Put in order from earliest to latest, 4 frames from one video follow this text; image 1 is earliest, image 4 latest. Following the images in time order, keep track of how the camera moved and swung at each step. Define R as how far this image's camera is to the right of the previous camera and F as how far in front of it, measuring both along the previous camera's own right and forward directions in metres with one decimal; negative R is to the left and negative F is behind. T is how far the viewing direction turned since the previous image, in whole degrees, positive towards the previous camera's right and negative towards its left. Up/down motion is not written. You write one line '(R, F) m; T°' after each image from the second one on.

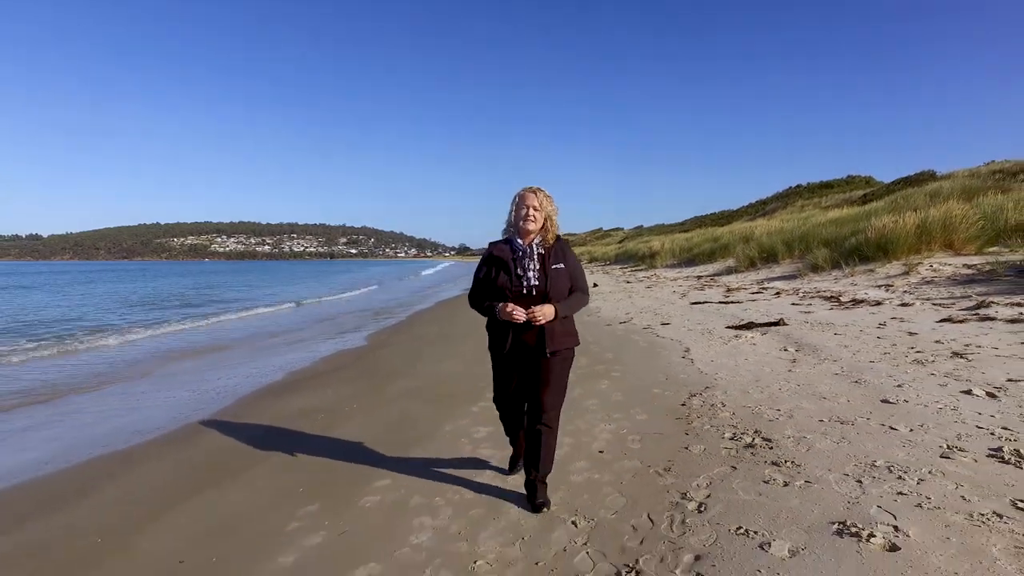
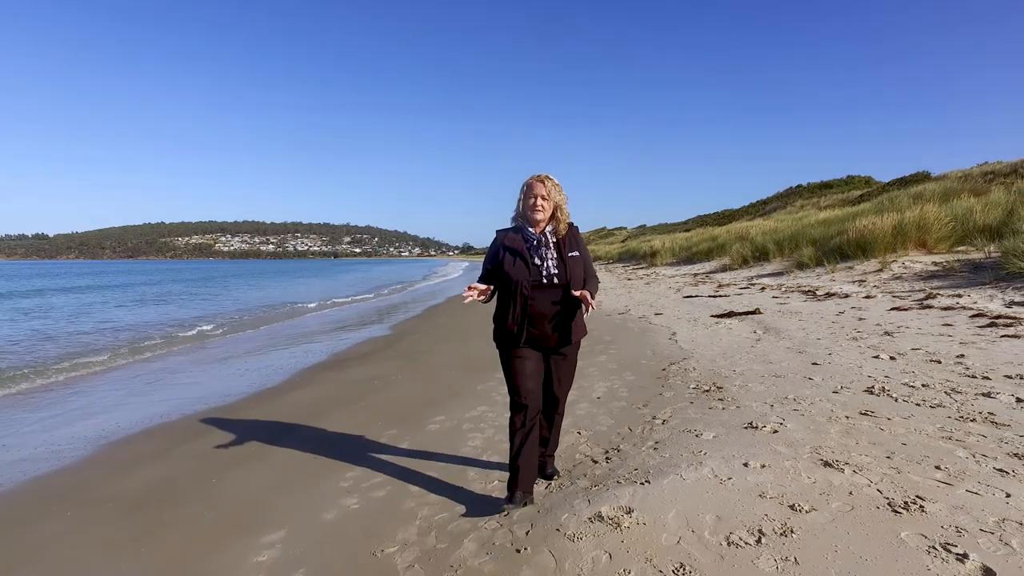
(-0.1, -1.2) m; 0°
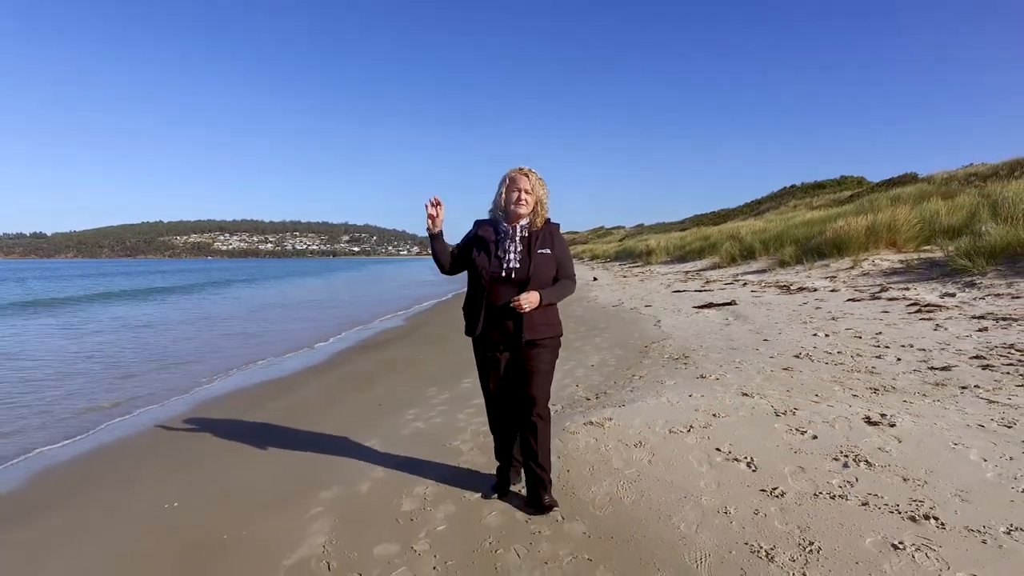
(-0.1, -1.2) m; 0°
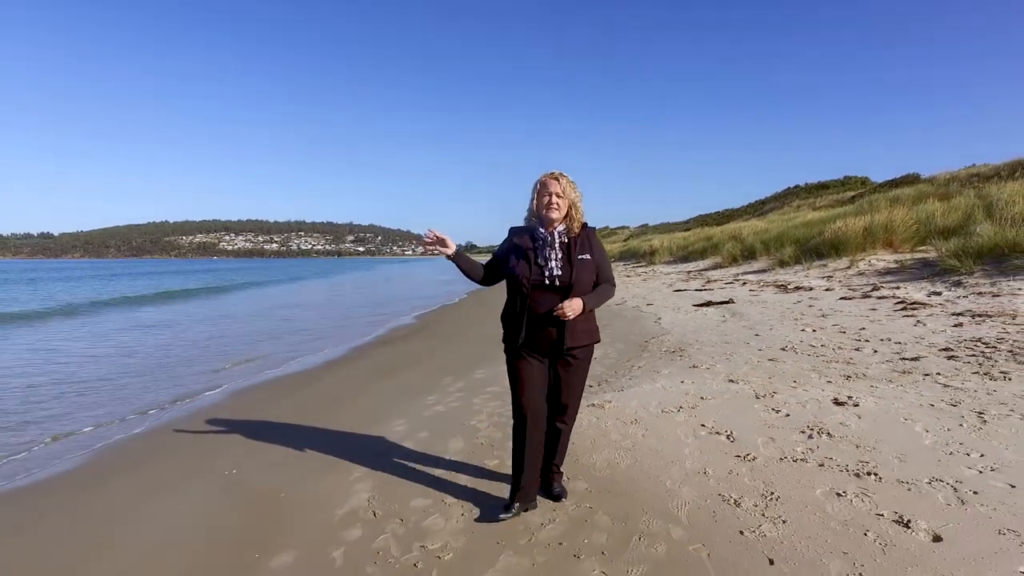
(0.0, -0.4) m; 0°
